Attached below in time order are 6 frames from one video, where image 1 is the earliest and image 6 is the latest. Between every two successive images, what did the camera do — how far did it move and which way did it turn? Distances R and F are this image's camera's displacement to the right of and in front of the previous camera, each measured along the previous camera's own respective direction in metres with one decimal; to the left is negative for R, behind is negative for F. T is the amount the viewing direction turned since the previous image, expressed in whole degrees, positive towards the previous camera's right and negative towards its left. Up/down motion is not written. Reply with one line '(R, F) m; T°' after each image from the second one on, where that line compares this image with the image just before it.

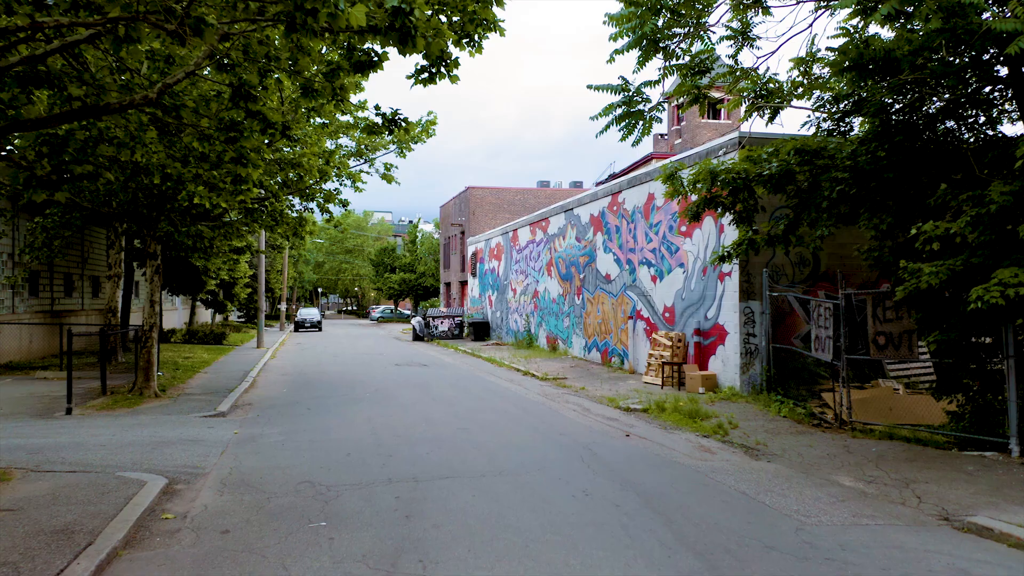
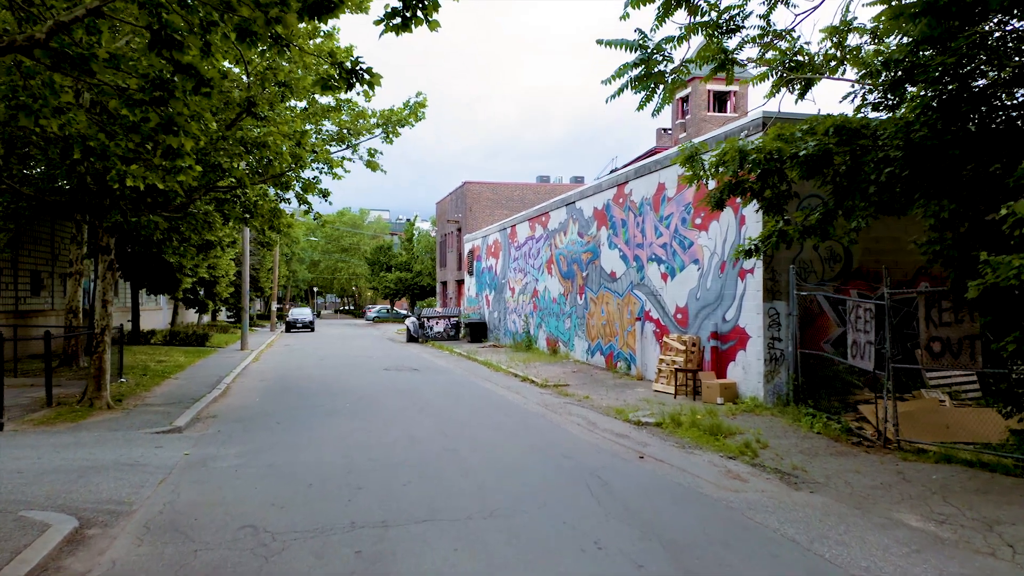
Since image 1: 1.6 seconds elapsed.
(+0.1, +1.4) m; 0°
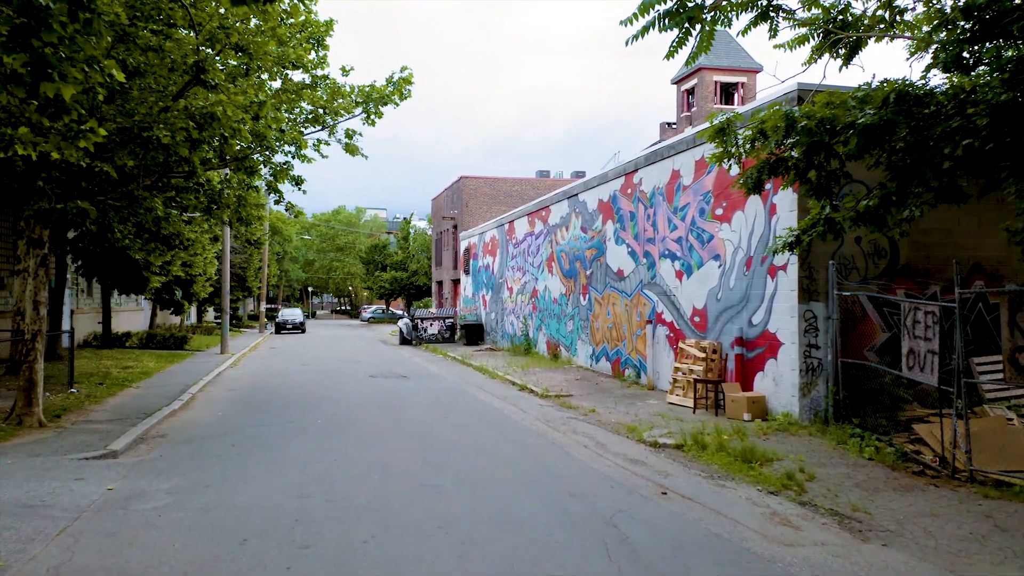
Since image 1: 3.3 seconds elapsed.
(+0.1, +1.5) m; 0°
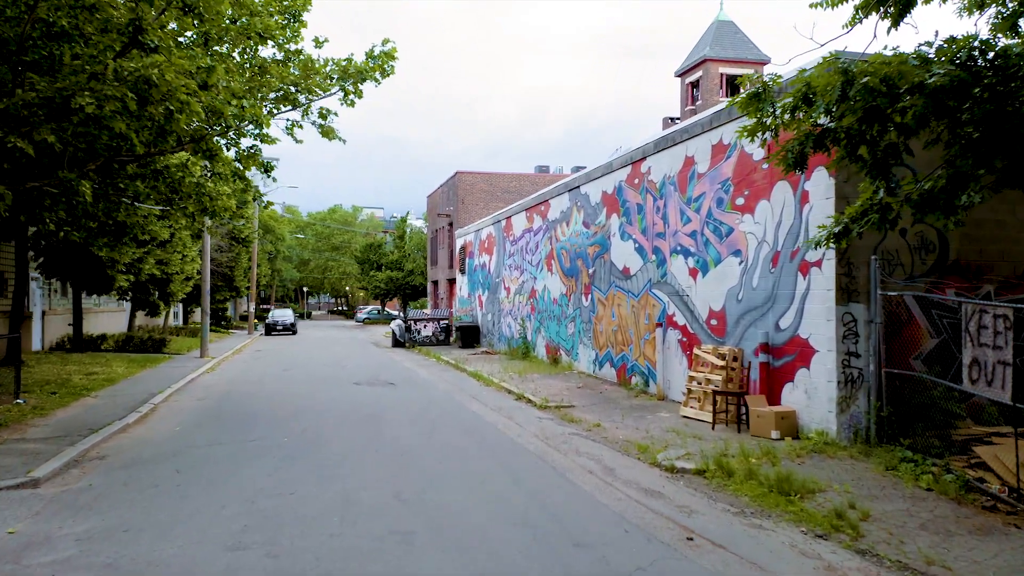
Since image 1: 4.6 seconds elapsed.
(+0.1, +1.3) m; 0°
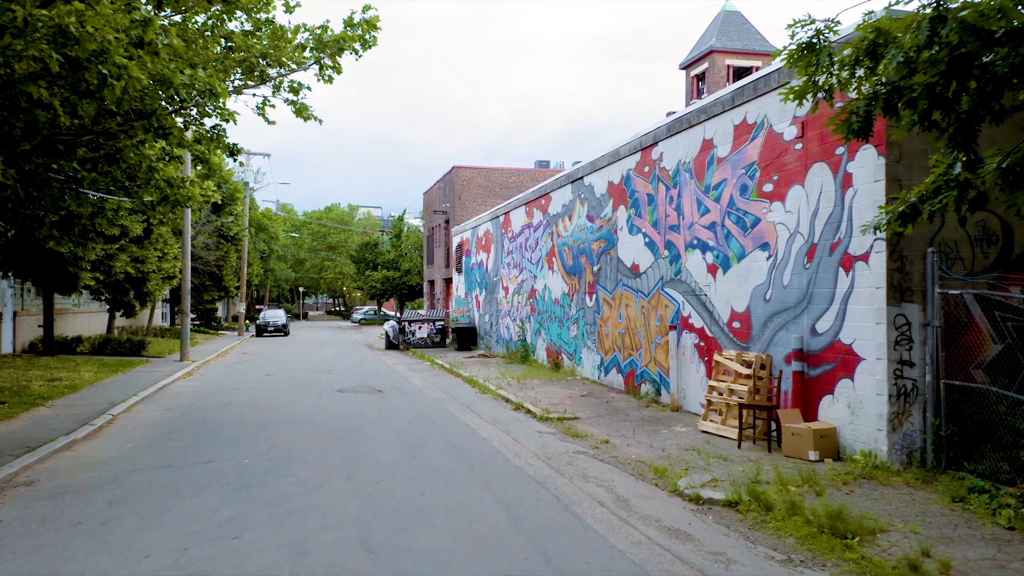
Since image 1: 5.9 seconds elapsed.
(0.0, +1.2) m; 0°
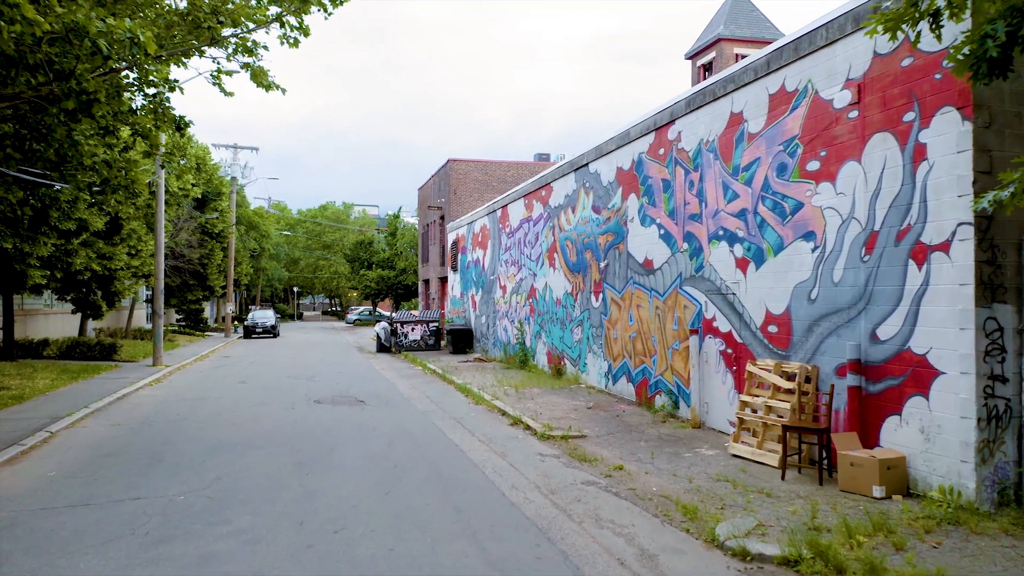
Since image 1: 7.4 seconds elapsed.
(0.0, +1.4) m; 0°
